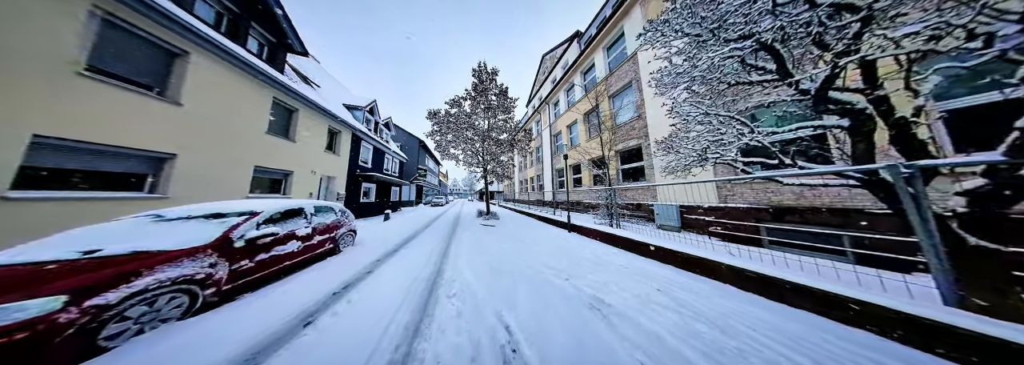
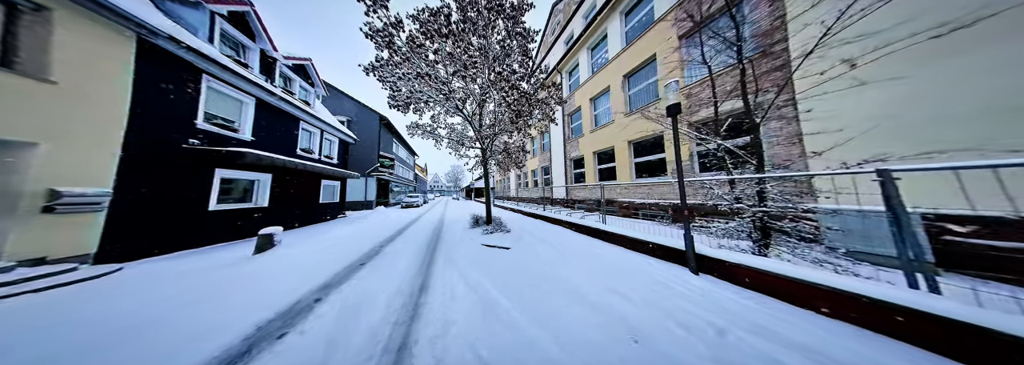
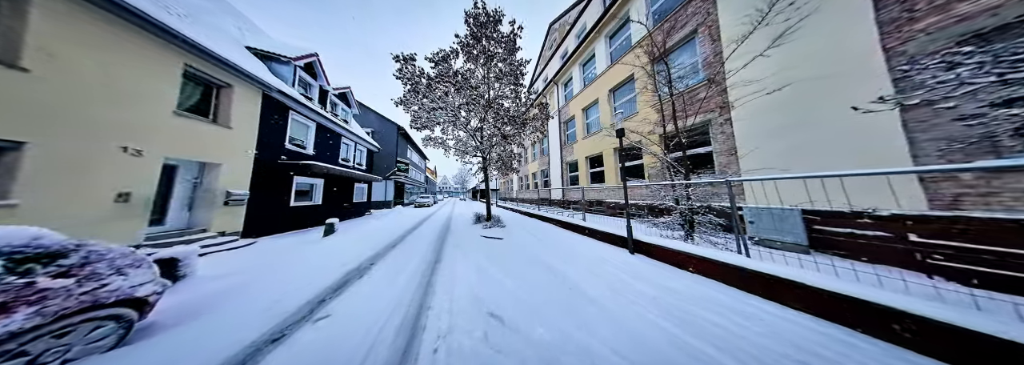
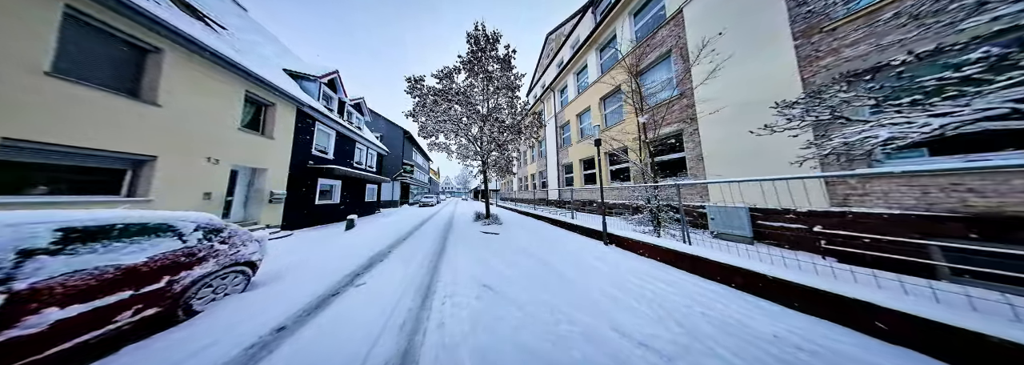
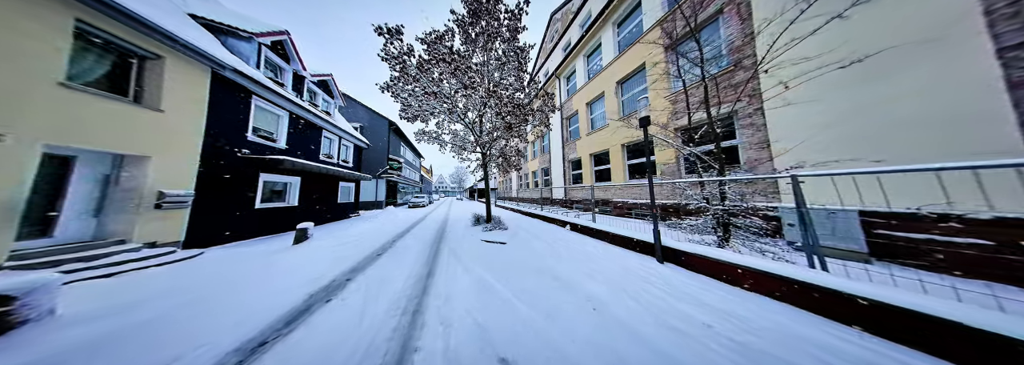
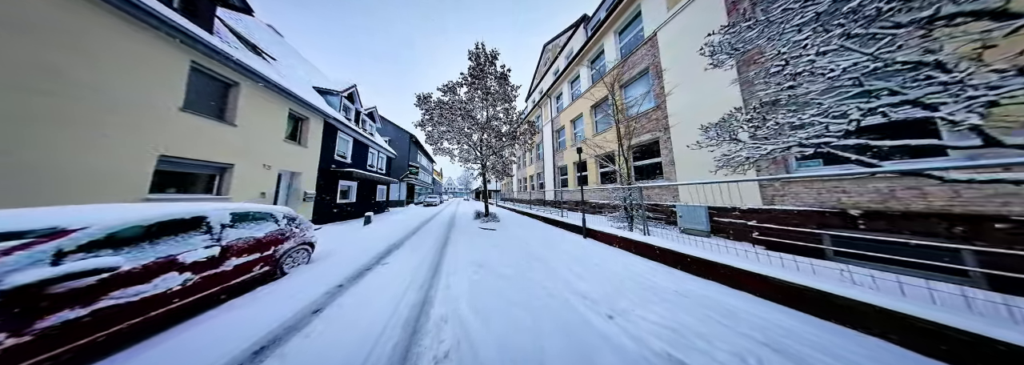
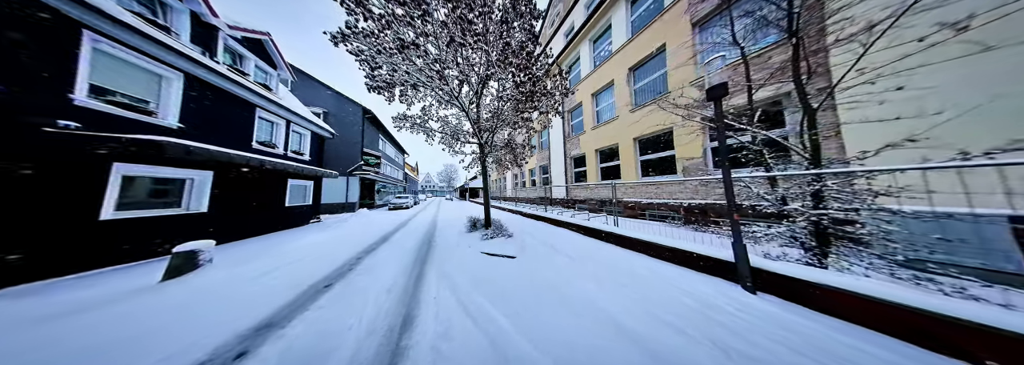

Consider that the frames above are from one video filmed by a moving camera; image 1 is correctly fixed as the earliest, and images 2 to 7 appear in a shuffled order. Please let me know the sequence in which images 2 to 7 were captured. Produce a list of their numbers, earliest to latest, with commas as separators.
6, 4, 3, 5, 2, 7
